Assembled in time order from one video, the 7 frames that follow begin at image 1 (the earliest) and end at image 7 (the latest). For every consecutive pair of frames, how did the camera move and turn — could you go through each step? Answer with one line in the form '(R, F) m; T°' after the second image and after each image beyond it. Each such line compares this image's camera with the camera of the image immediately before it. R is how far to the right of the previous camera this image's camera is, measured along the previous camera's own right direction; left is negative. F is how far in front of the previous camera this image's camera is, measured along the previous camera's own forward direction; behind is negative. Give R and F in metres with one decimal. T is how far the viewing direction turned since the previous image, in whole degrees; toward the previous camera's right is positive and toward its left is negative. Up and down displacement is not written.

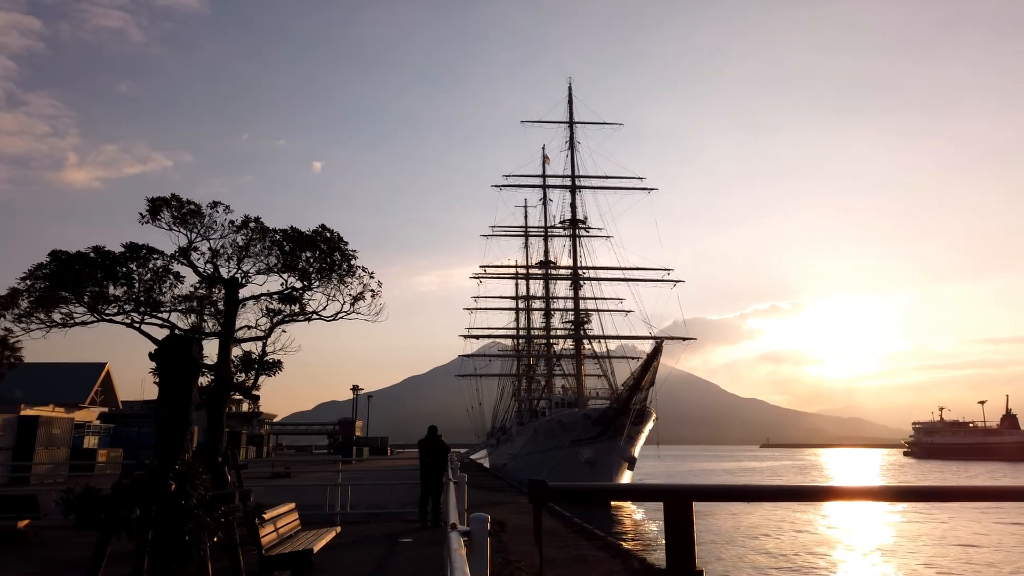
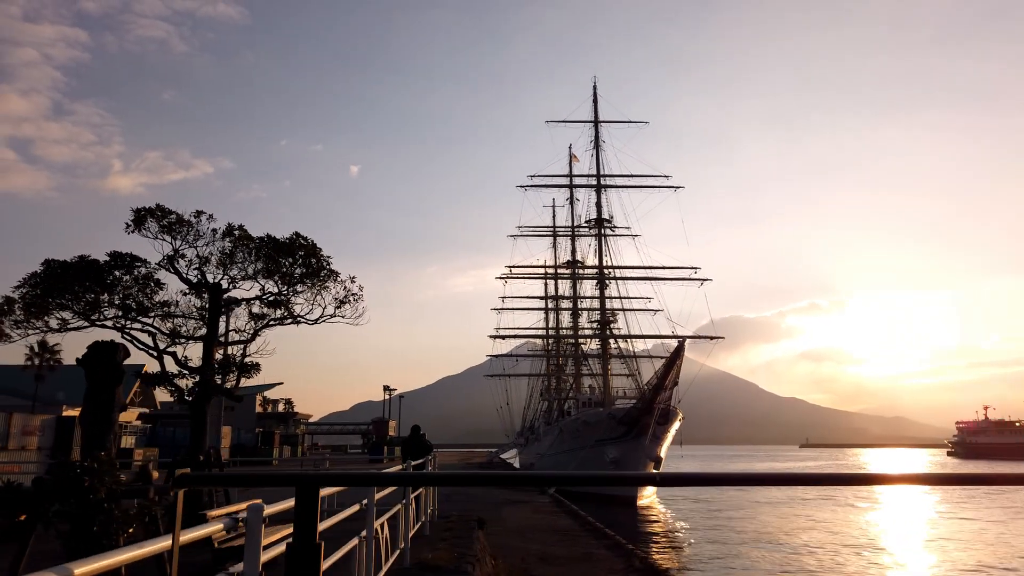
(+0.8, -0.2) m; -3°
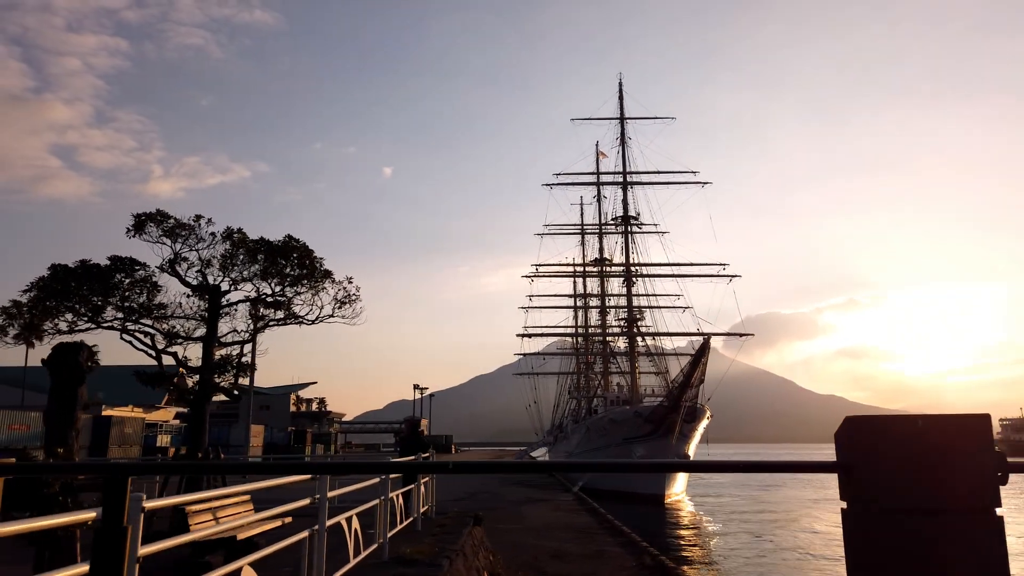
(+0.5, -0.1) m; -2°
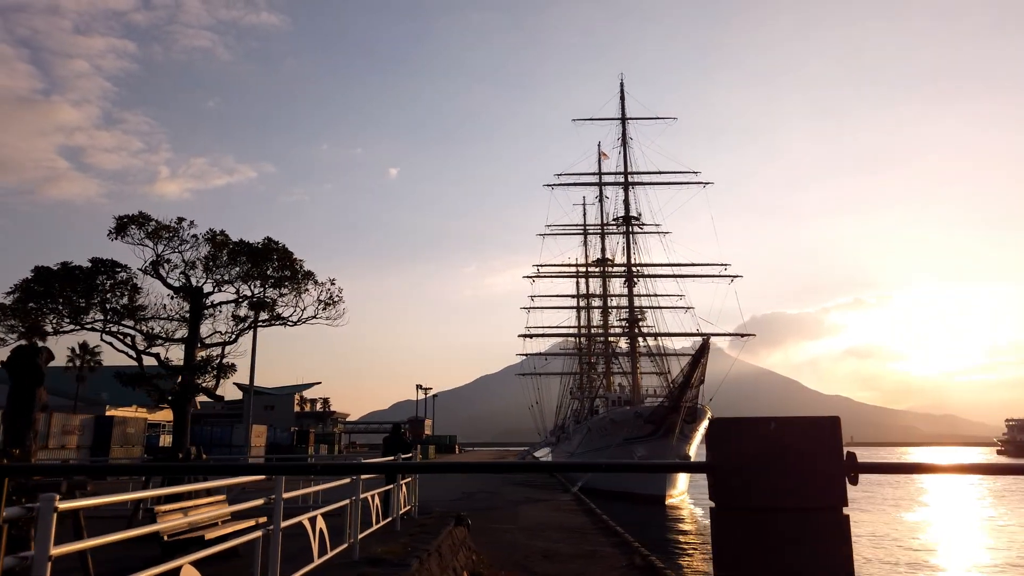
(+0.3, -0.1) m; 0°
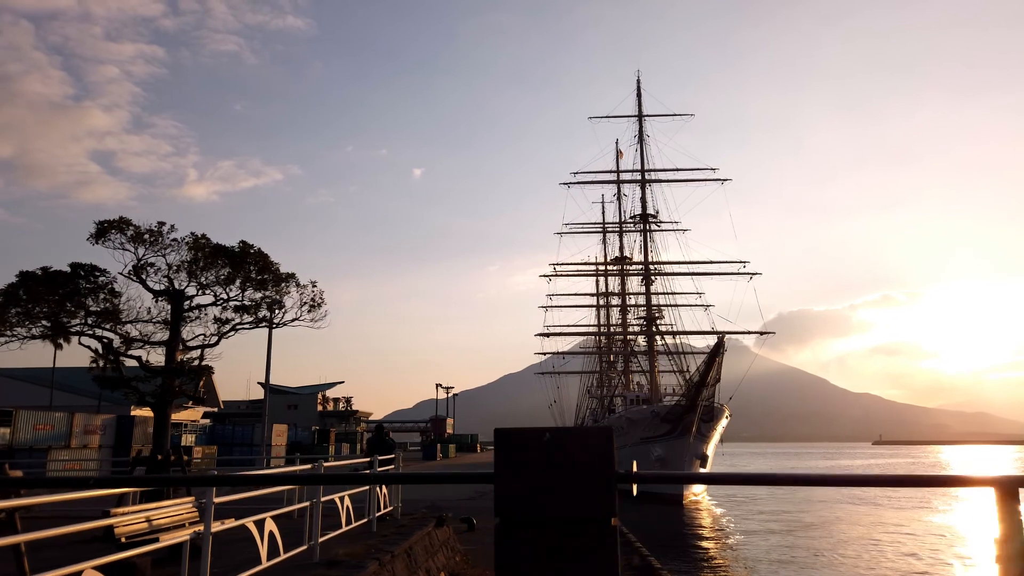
(+0.6, 0.0) m; -2°
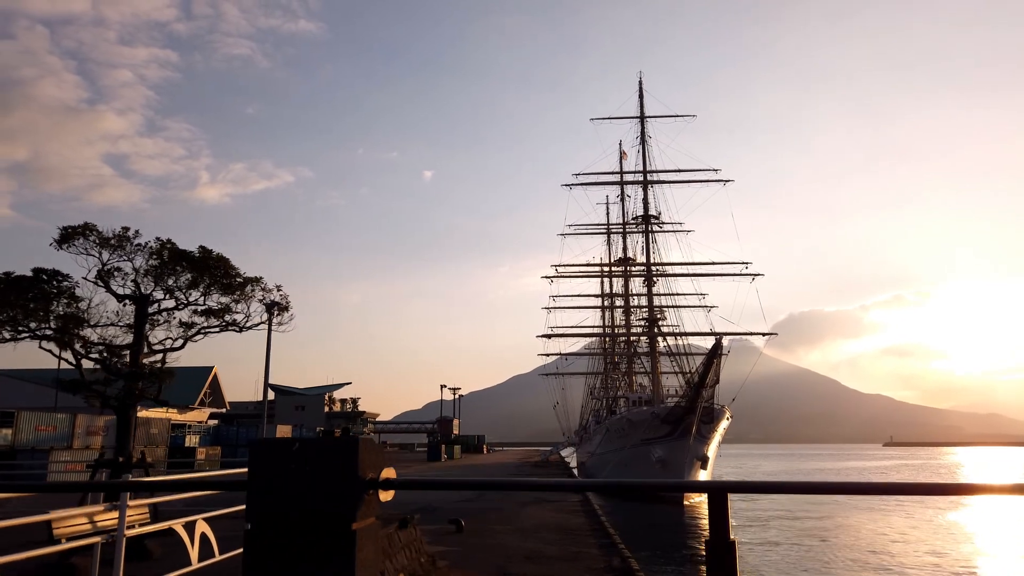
(+0.7, -0.1) m; -1°
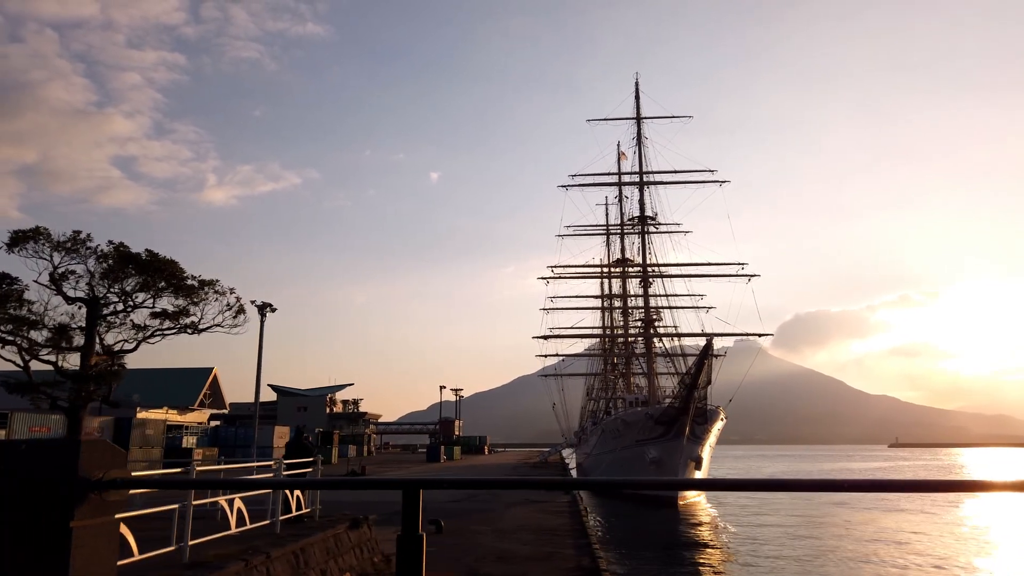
(+0.8, -0.1) m; 0°
